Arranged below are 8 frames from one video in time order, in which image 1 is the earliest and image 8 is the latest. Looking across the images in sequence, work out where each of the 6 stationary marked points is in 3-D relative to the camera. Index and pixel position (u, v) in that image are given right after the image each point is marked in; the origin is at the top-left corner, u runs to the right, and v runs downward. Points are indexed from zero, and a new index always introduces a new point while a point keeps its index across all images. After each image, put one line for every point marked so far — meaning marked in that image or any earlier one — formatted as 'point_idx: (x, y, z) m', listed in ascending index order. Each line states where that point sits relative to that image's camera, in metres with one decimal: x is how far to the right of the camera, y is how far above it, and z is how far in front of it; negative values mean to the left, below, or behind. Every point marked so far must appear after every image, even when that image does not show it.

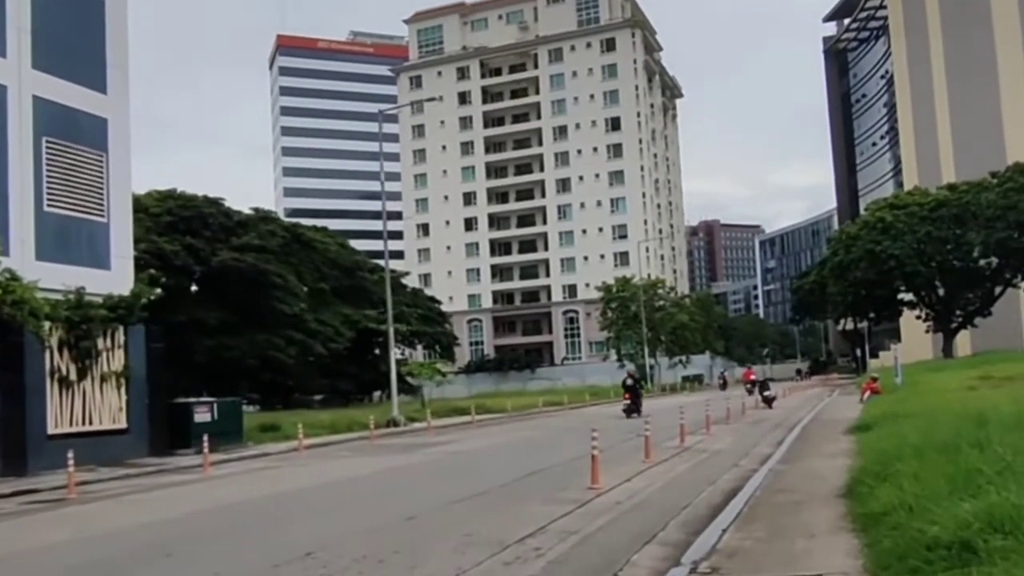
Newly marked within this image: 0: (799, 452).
0: (+4.3, -2.5, +16.0) m
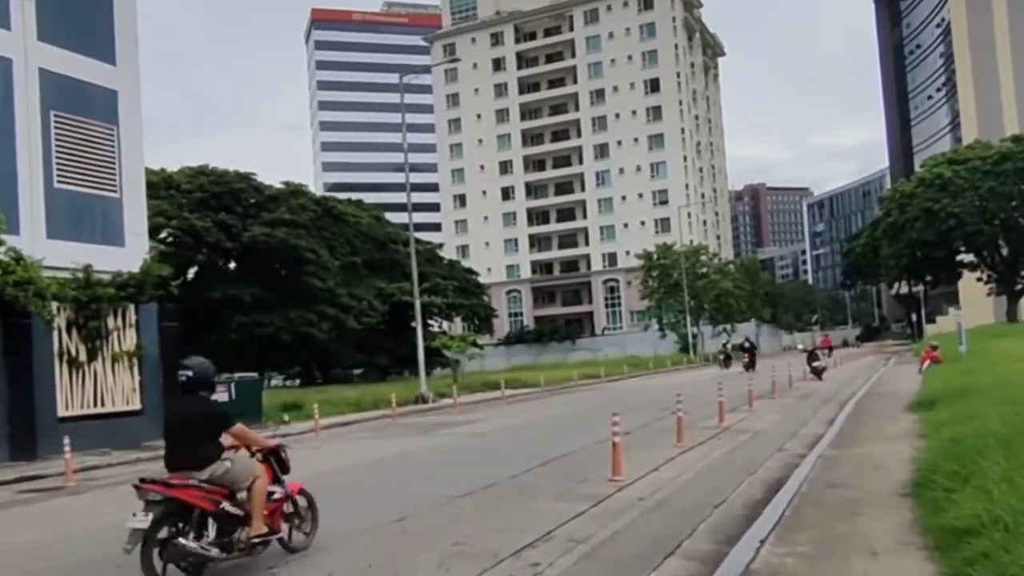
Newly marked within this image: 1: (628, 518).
0: (+4.5, -1.9, +14.2) m
1: (+1.0, -2.0, +9.3) m
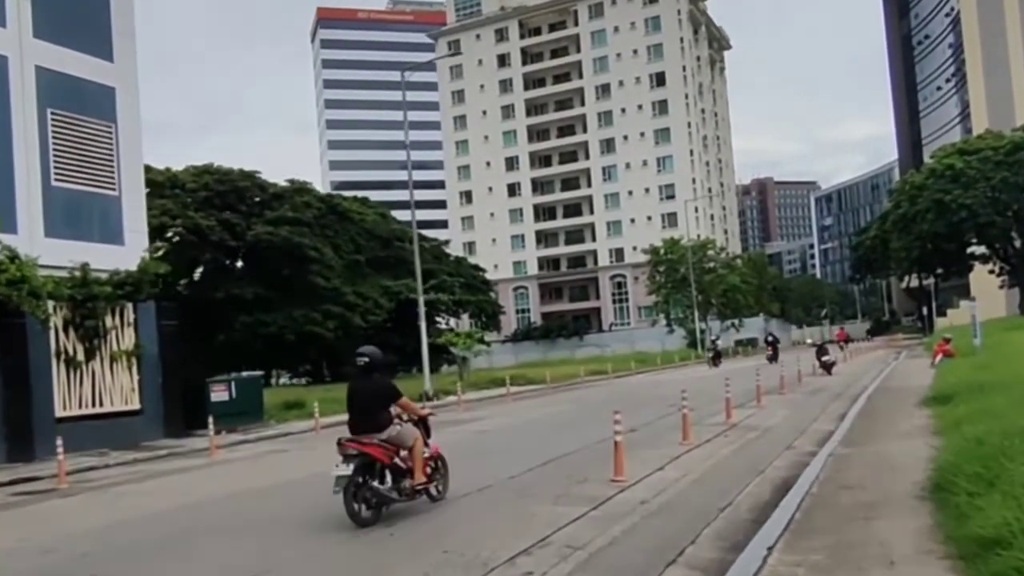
0: (+4.5, -1.8, +13.8) m
1: (+1.0, -1.9, +8.9) m
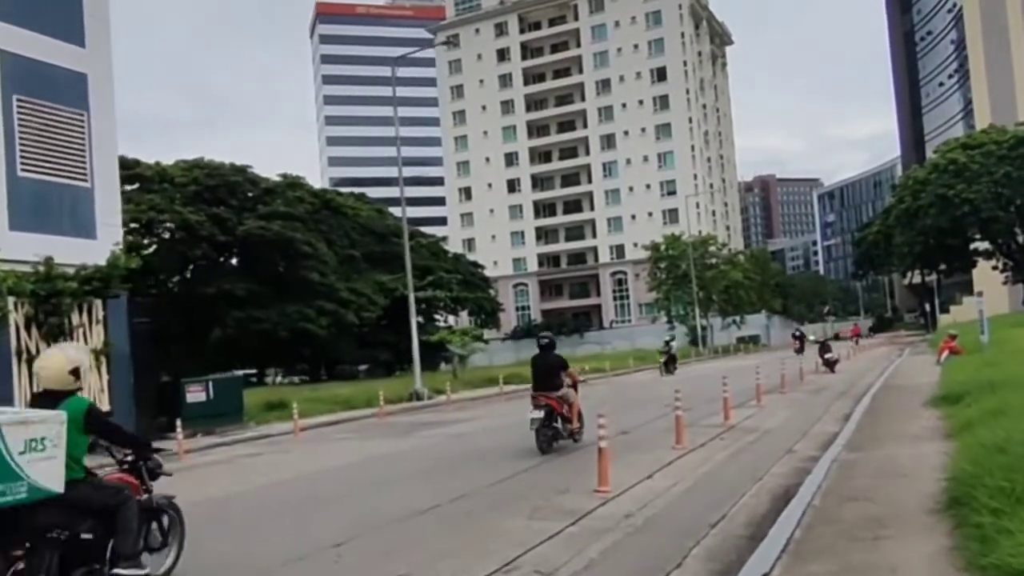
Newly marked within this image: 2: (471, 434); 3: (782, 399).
0: (+4.2, -1.7, +12.8) m
1: (+0.7, -1.8, +7.9) m
2: (-0.7, -2.5, +18.6) m
3: (+4.9, -2.0, +19.8) m
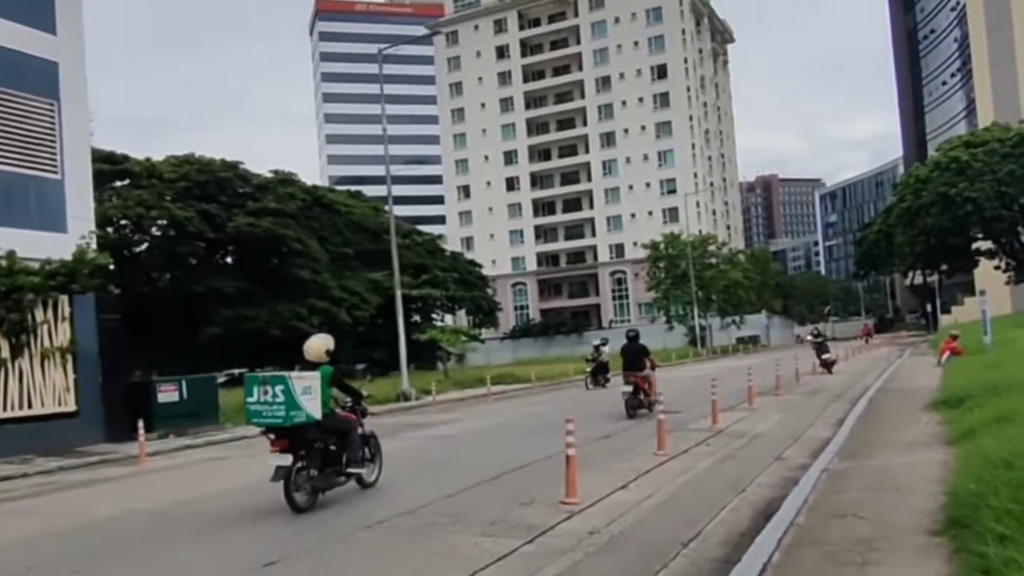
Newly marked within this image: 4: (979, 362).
0: (+3.9, -1.7, +11.9) m
1: (+0.4, -1.8, +7.0) m
2: (-1.0, -2.4, +17.7) m
3: (+4.6, -2.0, +18.9) m
4: (+8.6, -1.3, +19.8) m
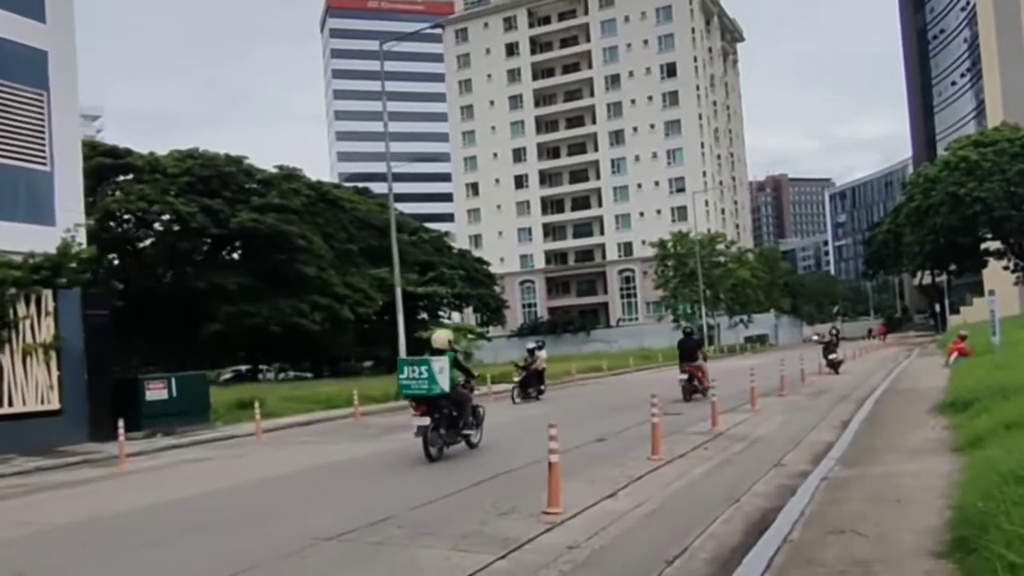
0: (+3.8, -1.7, +11.3) m
1: (+0.2, -1.7, +6.4) m
2: (-1.1, -2.4, +17.2) m
3: (+4.5, -1.9, +18.3) m
4: (+8.5, -1.3, +19.2) m
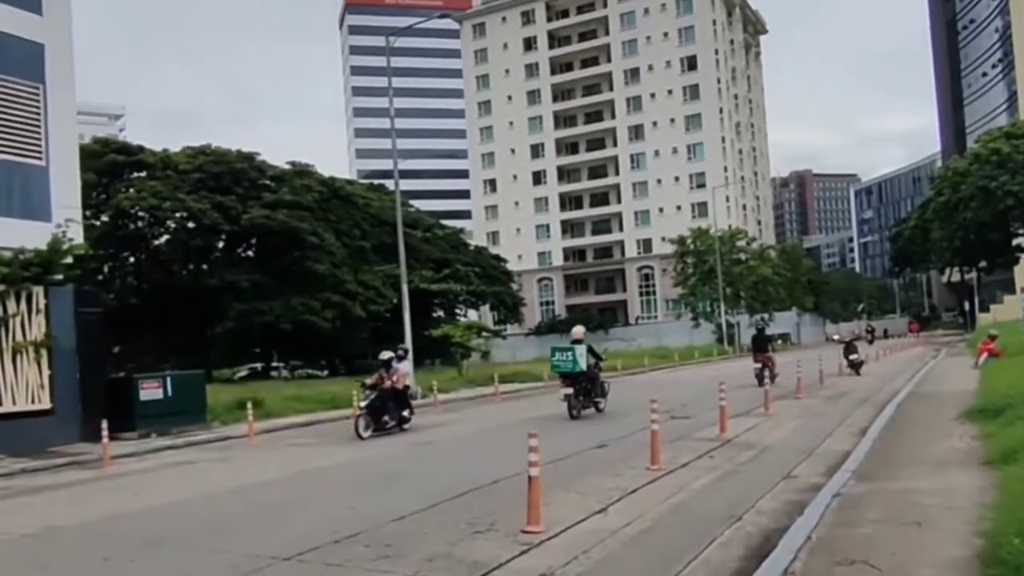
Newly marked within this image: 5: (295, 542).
0: (+3.6, -1.6, +10.4) m
1: (-0.1, -1.7, +5.6) m
2: (-1.1, -2.3, +16.4) m
3: (+4.6, -1.9, +17.3) m
4: (+8.5, -1.3, +18.2) m
5: (-1.6, -1.9, +8.2) m
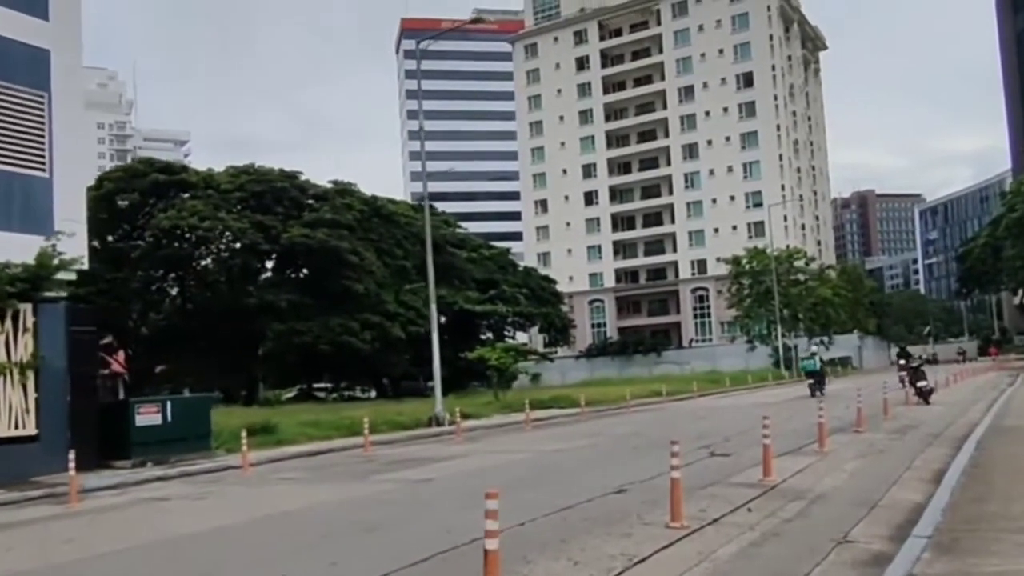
0: (+3.5, -1.7, +8.2) m
1: (-0.4, -1.7, +3.6) m
2: (-0.9, -2.5, +14.4) m
3: (+4.8, -2.1, +15.1) m
4: (+8.8, -1.5, +15.7) m
5: (-1.9, -2.0, +6.3) m
